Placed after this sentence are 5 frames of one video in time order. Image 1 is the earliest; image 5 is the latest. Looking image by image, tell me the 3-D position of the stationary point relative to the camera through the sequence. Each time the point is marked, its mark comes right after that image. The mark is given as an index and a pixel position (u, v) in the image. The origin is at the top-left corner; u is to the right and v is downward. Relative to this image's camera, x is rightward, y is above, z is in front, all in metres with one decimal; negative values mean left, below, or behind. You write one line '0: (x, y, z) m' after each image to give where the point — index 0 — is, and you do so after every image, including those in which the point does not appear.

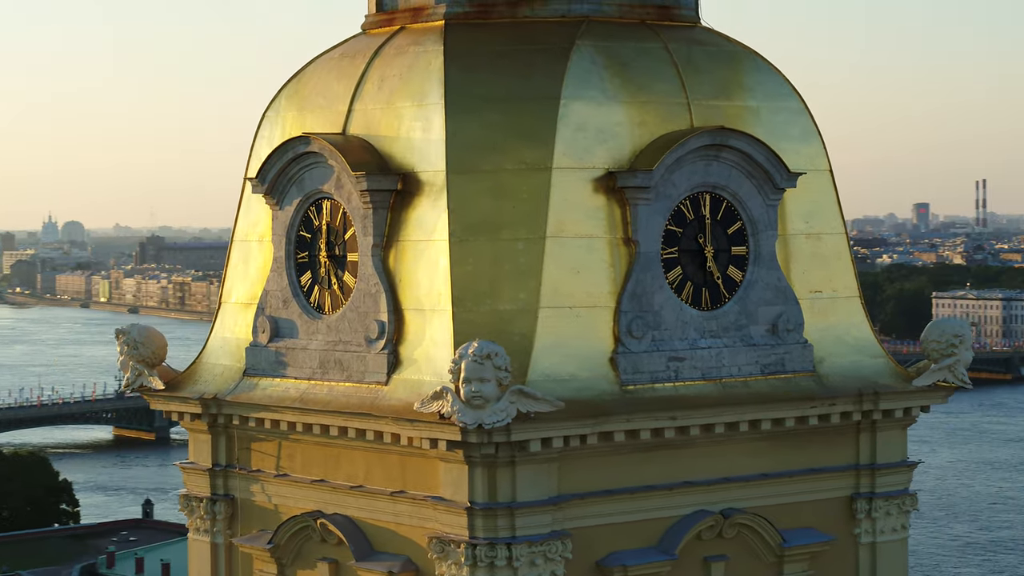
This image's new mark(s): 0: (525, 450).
0: (+0.2, -0.9, +10.6) m
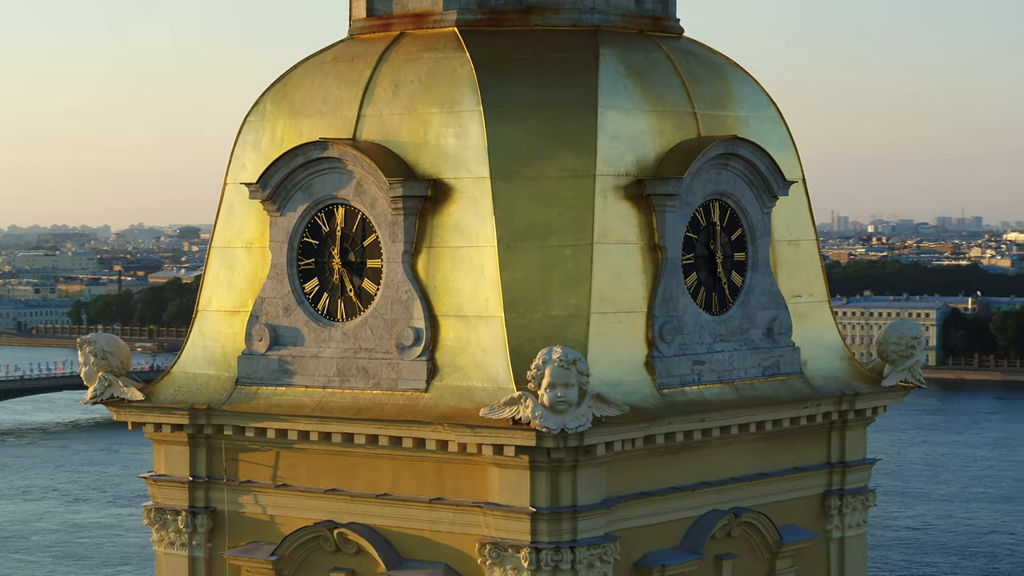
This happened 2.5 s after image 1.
0: (+0.4, -0.9, +10.7) m
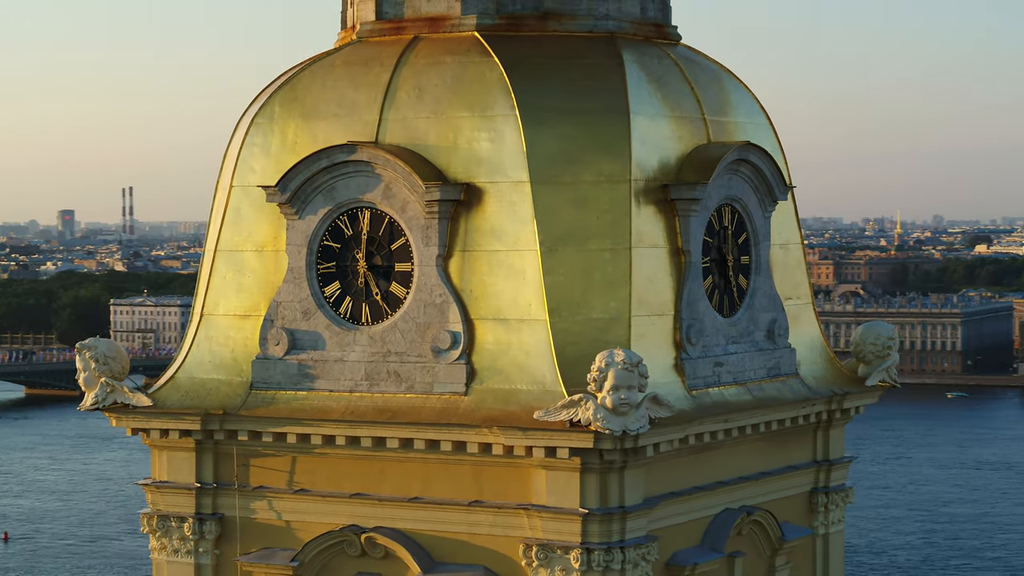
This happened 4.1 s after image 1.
0: (+0.7, -0.9, +10.9) m
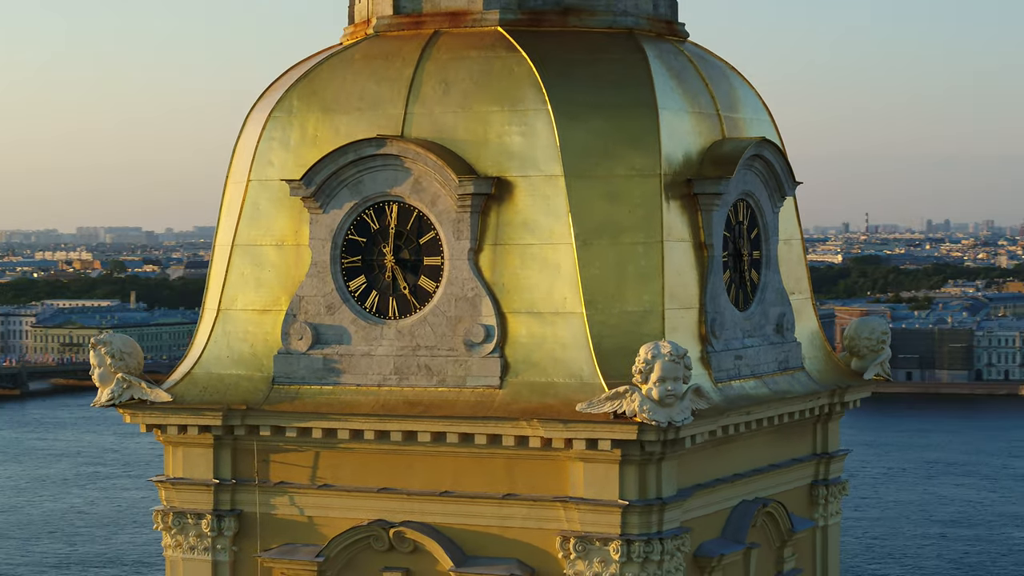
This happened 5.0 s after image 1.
0: (+0.9, -0.9, +11.0) m
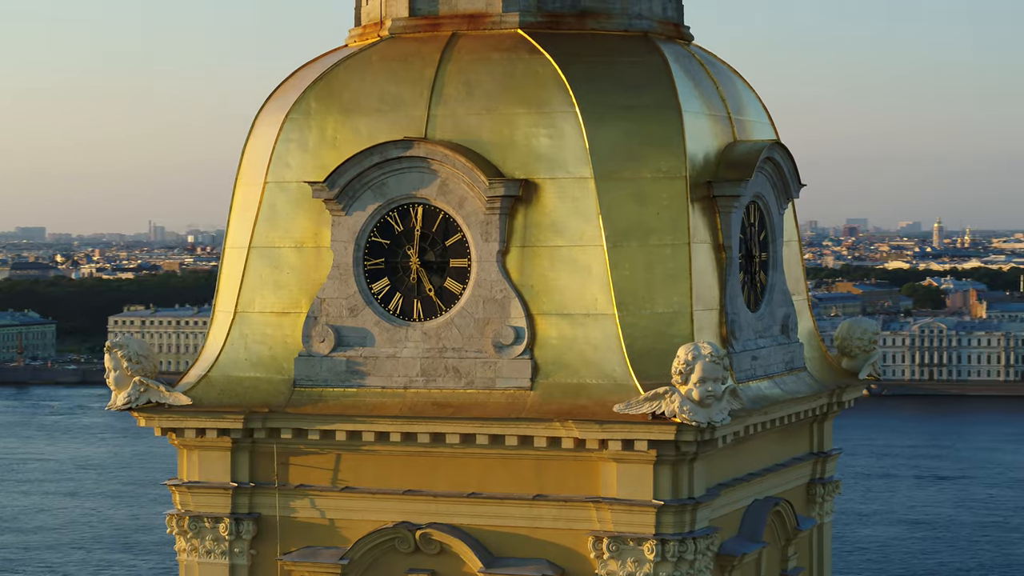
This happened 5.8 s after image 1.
0: (+1.1, -0.9, +11.1) m
